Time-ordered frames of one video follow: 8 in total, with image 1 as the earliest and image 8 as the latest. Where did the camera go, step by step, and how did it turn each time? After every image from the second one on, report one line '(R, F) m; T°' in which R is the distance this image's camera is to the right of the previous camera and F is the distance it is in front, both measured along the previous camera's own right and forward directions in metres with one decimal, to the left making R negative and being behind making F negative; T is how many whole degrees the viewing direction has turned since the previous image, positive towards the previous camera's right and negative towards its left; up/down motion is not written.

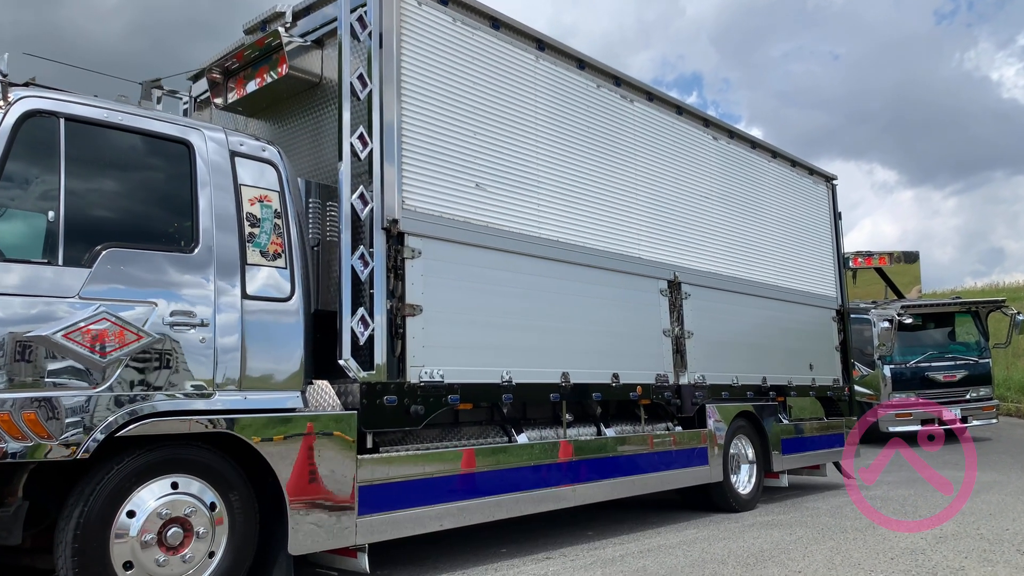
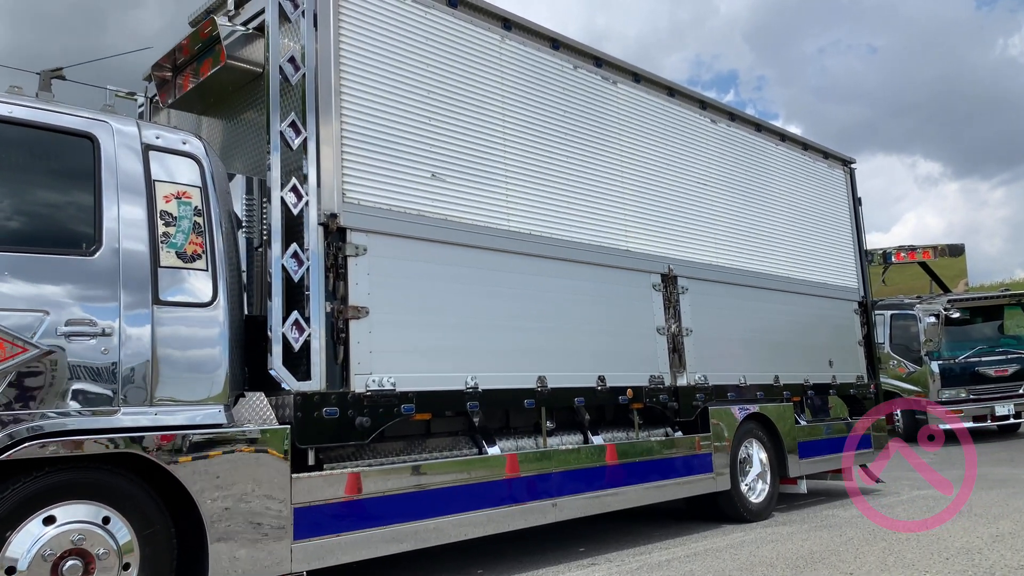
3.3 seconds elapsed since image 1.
(+0.5, +0.5) m; -3°
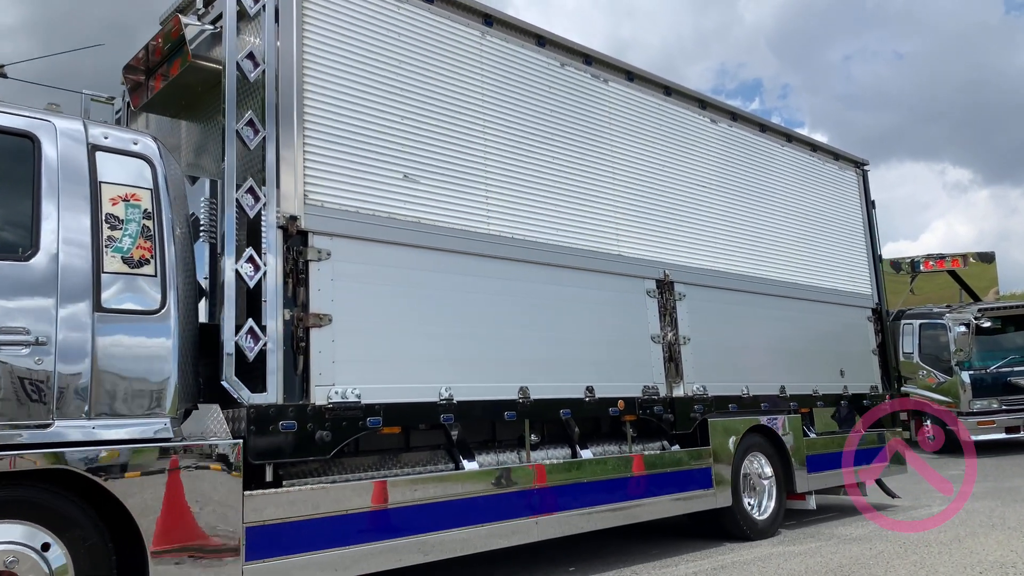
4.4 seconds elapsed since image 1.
(+0.3, +0.3) m; -2°
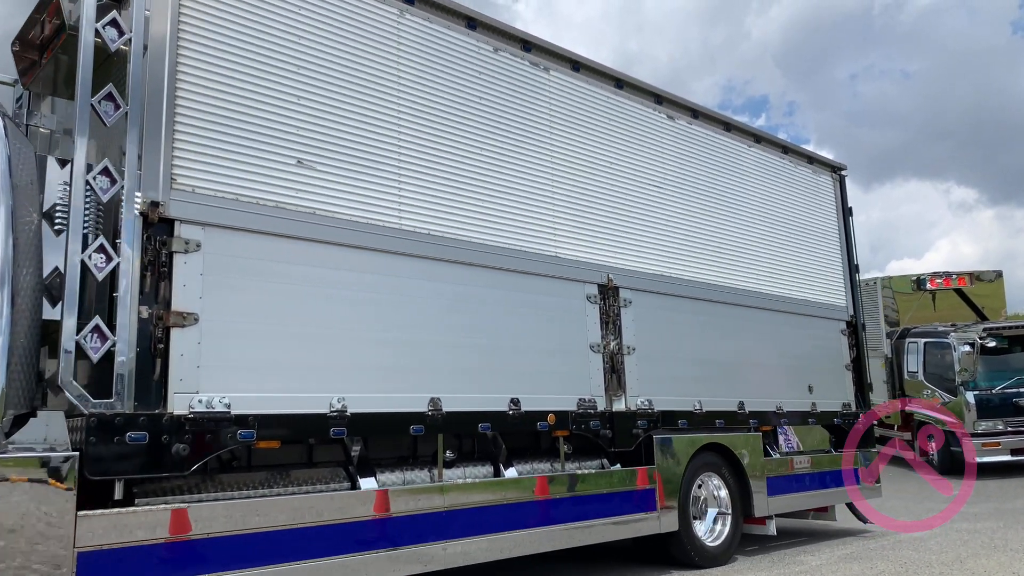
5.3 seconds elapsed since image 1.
(+0.5, +0.5) m; 0°
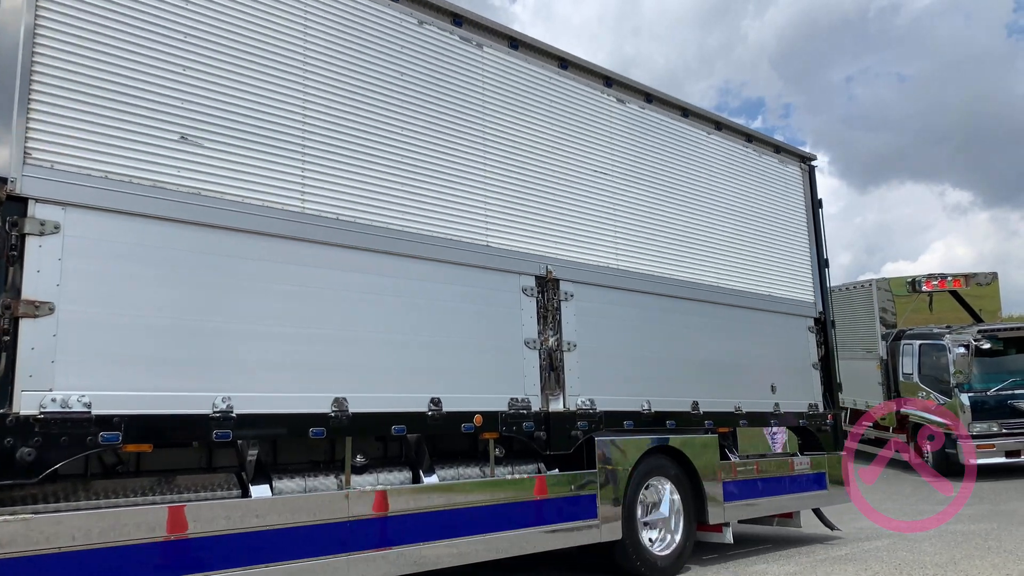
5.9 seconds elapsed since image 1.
(+0.4, +0.4) m; 0°
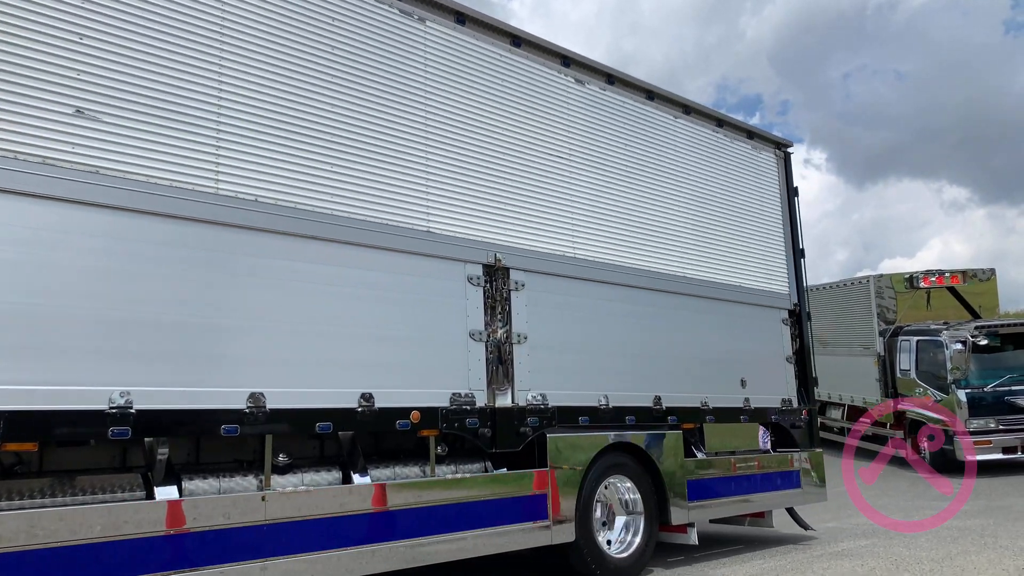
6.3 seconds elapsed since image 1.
(+0.3, +0.3) m; 0°
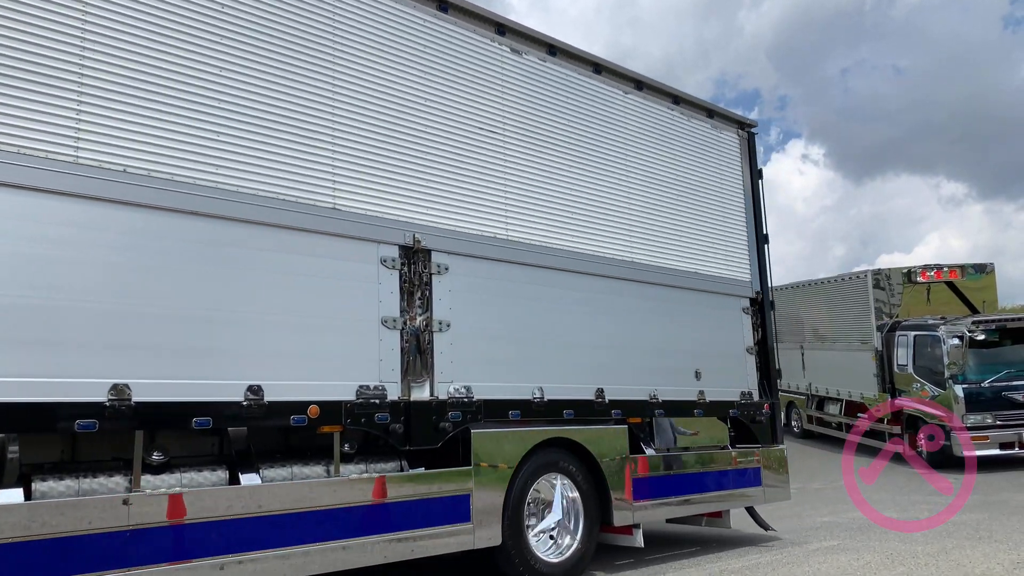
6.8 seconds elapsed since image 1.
(+0.5, +0.4) m; 0°
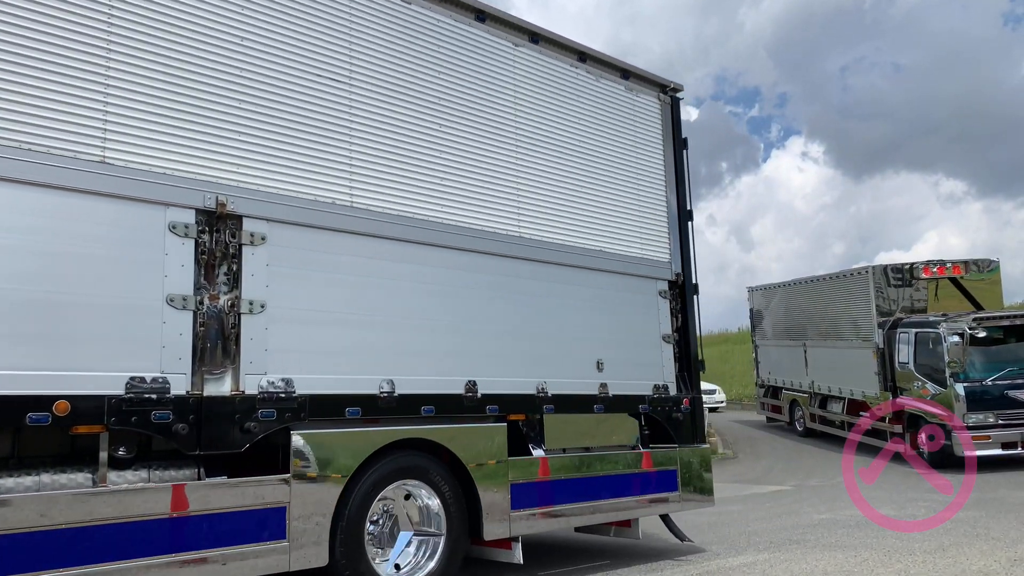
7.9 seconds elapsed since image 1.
(+0.9, +0.8) m; 0°
